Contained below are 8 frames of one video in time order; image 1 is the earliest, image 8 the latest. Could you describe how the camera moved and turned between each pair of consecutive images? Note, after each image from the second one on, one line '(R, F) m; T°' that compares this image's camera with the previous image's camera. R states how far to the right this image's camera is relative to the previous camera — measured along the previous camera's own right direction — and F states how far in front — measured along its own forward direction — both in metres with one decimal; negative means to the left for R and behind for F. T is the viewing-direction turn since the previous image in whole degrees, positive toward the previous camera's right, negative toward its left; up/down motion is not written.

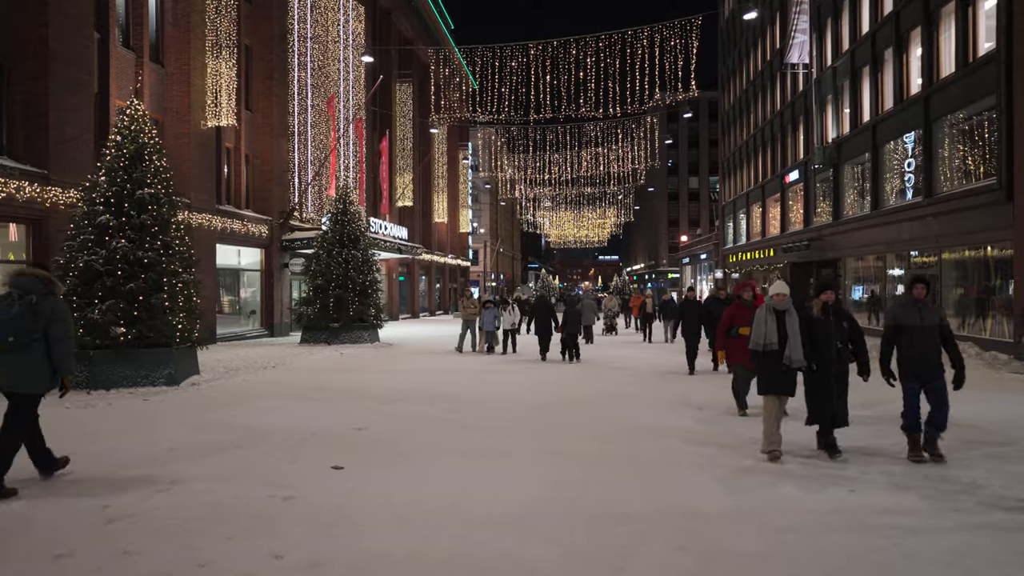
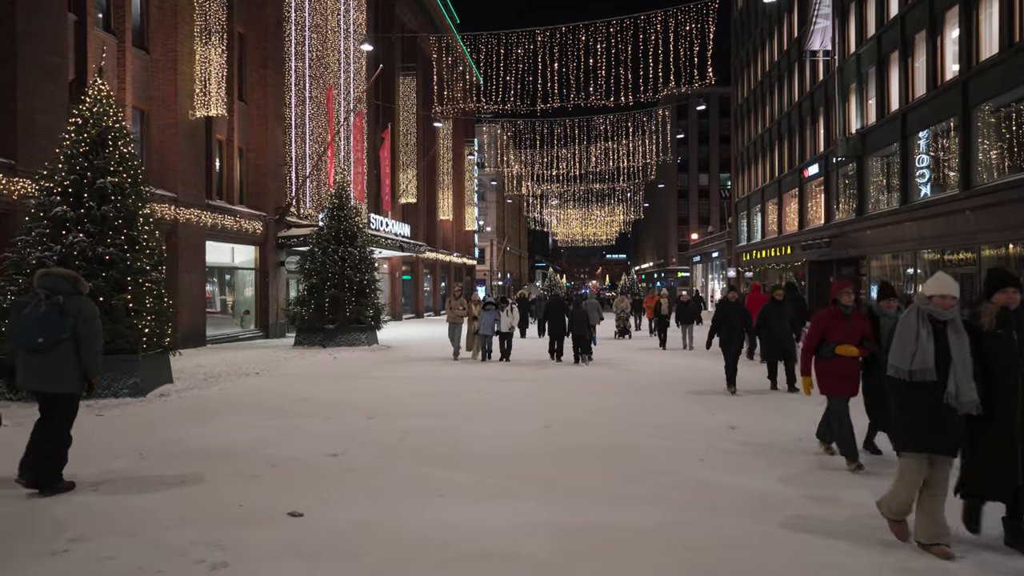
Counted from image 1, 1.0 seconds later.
(0.0, +1.4) m; -1°
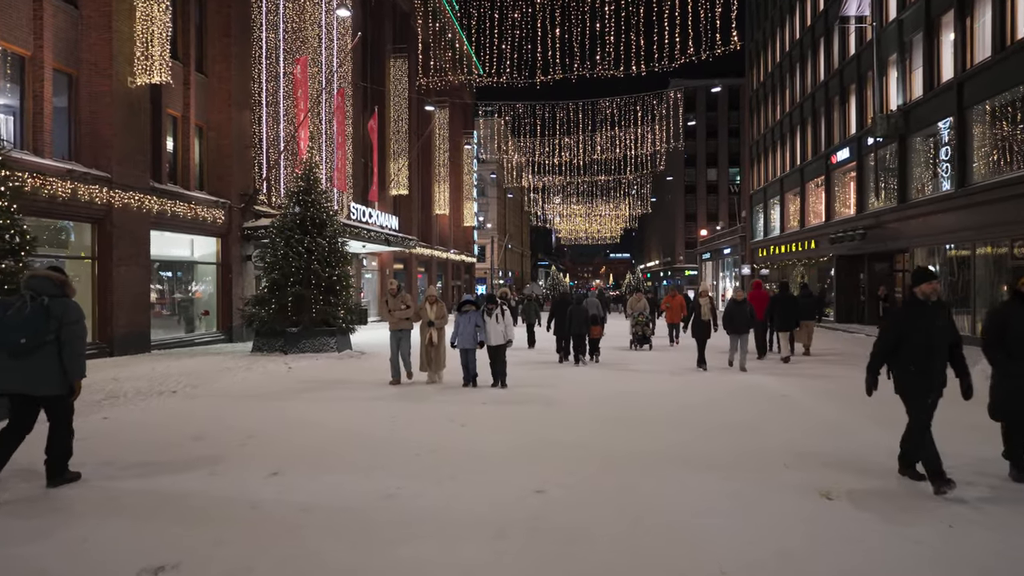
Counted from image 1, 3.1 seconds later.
(+0.3, +3.3) m; 0°
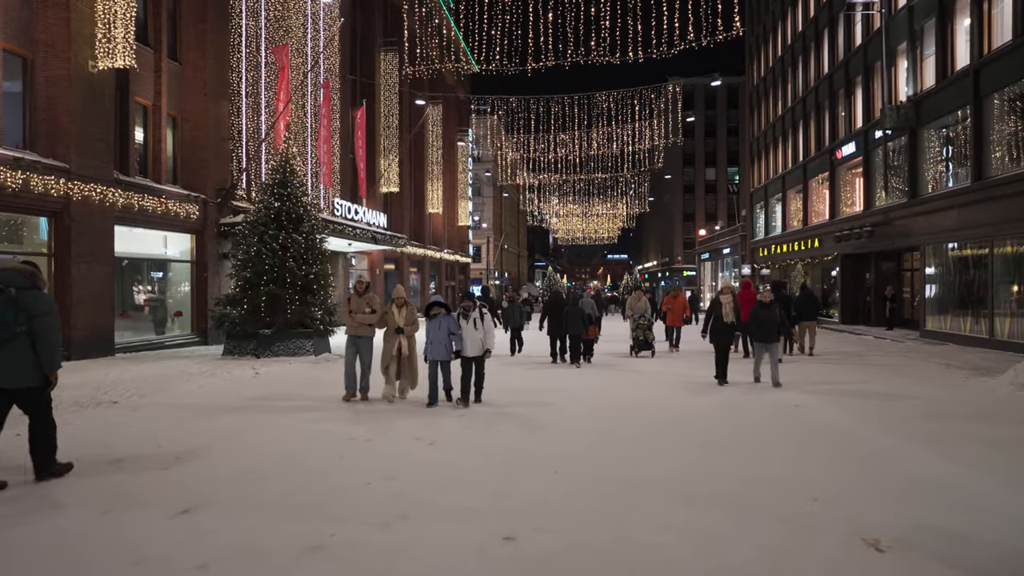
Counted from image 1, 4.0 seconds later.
(+0.2, +1.3) m; 0°
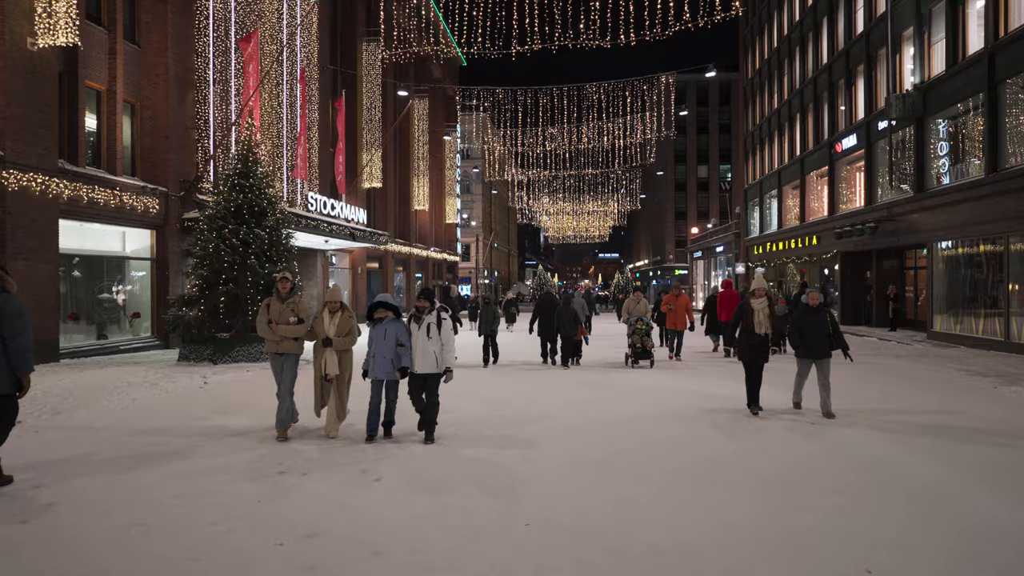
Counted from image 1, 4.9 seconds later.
(+0.2, +1.5) m; +1°
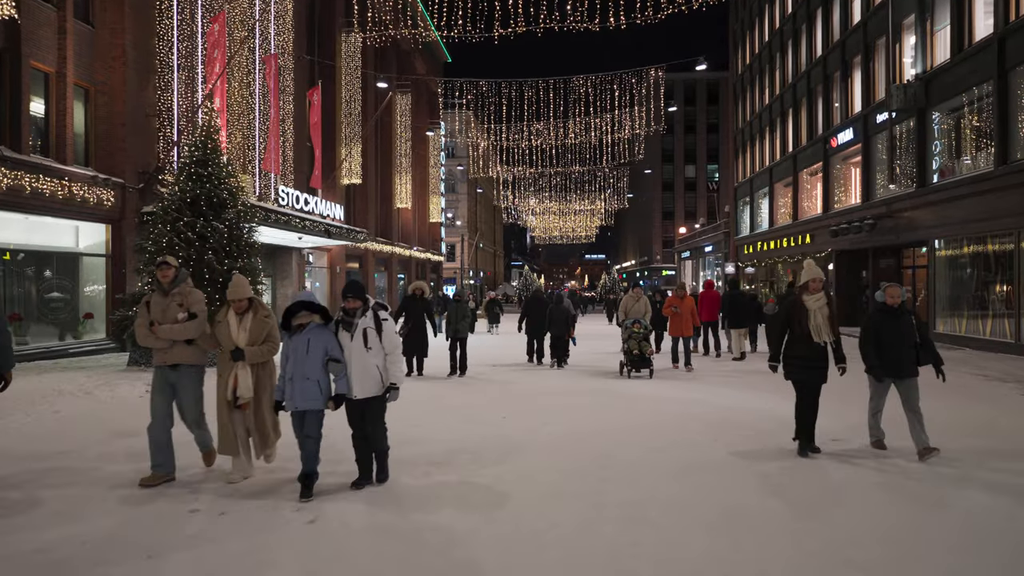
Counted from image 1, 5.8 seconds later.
(+0.1, +1.3) m; +1°
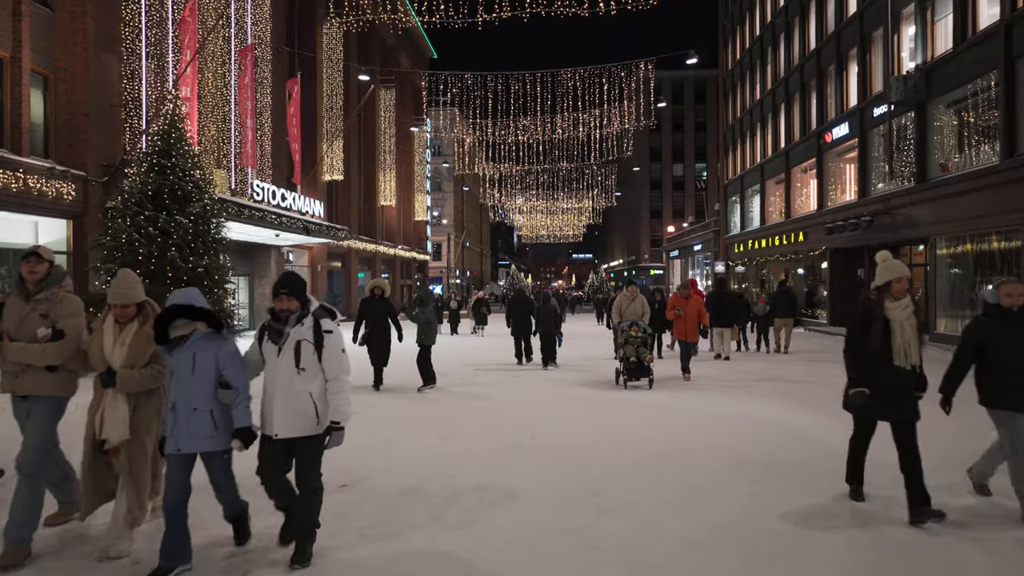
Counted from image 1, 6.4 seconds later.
(0.0, +1.0) m; +1°
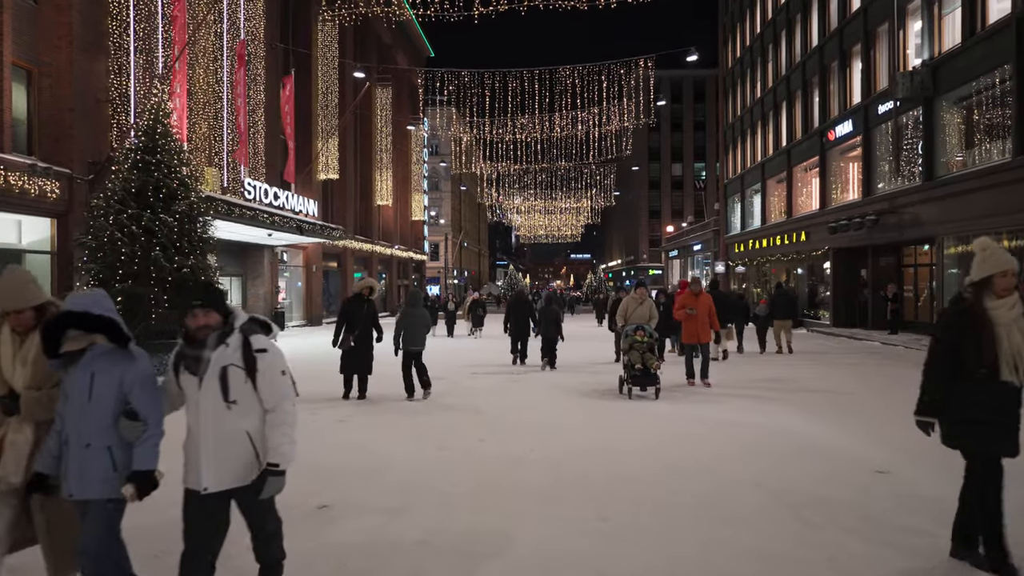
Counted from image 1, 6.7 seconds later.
(0.0, +0.5) m; 0°
